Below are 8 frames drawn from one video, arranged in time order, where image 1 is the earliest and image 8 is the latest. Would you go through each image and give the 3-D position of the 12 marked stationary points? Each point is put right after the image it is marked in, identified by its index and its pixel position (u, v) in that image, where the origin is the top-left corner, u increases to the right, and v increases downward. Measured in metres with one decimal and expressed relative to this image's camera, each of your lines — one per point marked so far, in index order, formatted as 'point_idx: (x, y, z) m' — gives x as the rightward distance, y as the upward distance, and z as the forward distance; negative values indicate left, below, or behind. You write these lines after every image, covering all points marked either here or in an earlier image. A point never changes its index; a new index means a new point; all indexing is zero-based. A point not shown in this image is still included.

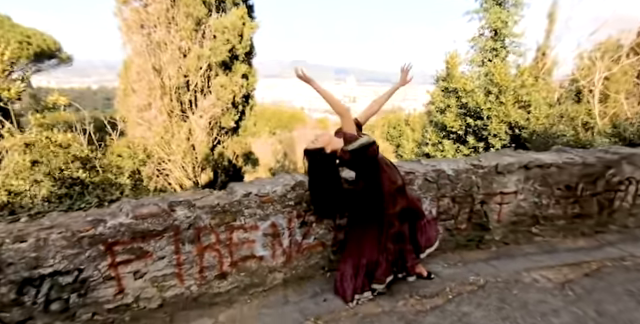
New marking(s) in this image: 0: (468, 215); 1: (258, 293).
0: (+1.1, -0.4, +2.7) m
1: (-0.4, -0.8, +2.3) m
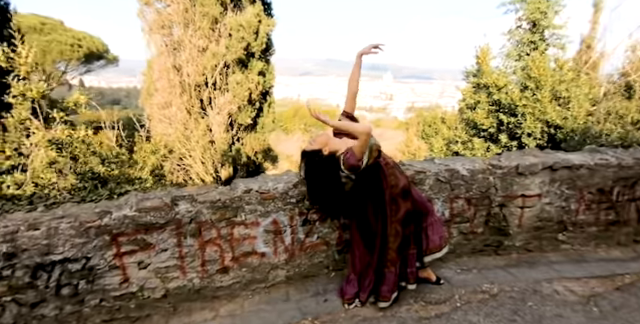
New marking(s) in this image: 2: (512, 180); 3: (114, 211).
0: (+1.2, -0.4, +2.6) m
1: (-0.4, -0.8, +2.3) m
2: (+1.3, -0.1, +2.5) m
3: (-1.1, -0.3, +1.9) m
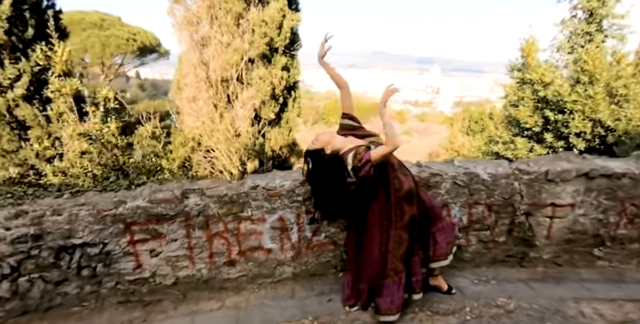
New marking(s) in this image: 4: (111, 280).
0: (+1.3, -0.4, +2.4) m
1: (-0.3, -0.8, +2.3) m
2: (+1.4, -0.2, +2.3) m
3: (-1.1, -0.2, +2.0) m
4: (-1.2, -0.7, +2.1) m
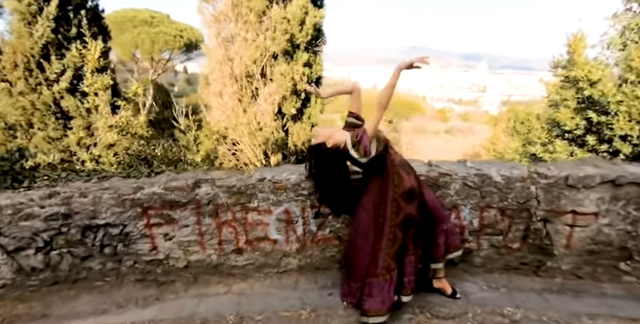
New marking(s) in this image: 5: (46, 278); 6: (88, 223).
0: (+1.3, -0.5, +2.3) m
1: (-0.3, -0.8, +2.4) m
2: (+1.4, -0.2, +2.2) m
3: (-1.1, -0.2, +2.2) m
4: (-1.2, -0.6, +2.3) m
5: (-1.7, -0.7, +2.2) m
6: (-1.4, -0.4, +2.2) m
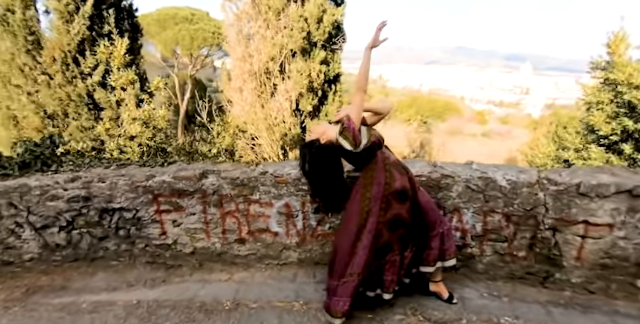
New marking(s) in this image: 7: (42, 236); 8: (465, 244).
0: (+1.3, -0.5, +2.2) m
1: (-0.3, -0.7, +2.5) m
2: (+1.4, -0.2, +2.0) m
3: (-1.1, -0.1, +2.4) m
4: (-1.2, -0.6, +2.5) m
5: (-1.7, -0.6, +2.4) m
6: (-1.4, -0.3, +2.4) m
7: (-1.8, -0.5, +2.4) m
8: (+0.9, -0.5, +2.3) m
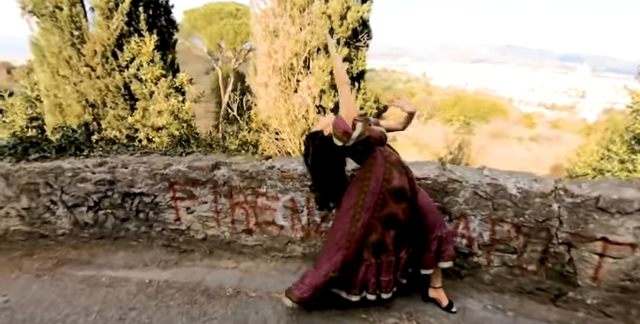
0: (+1.3, -0.5, +2.0) m
1: (-0.3, -0.7, +2.6) m
2: (+1.4, -0.3, +1.9) m
3: (-1.0, 0.0, +2.5) m
4: (-1.2, -0.5, +2.6) m
5: (-1.7, -0.5, +2.6) m
6: (-1.4, -0.2, +2.6) m
7: (-1.8, -0.4, +2.6) m
8: (+0.9, -0.6, +2.2) m
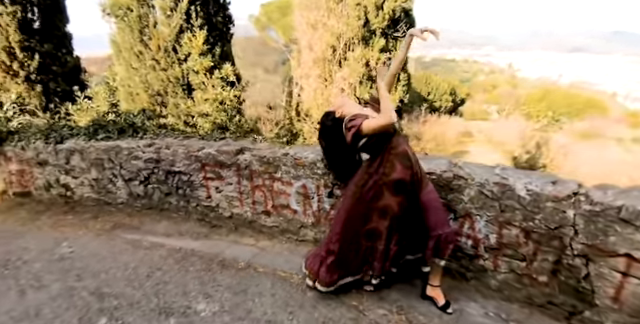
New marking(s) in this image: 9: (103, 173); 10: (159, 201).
0: (+1.2, -0.5, +1.9) m
1: (-0.2, -0.6, +2.7) m
2: (+1.3, -0.3, +1.7) m
3: (-0.9, +0.1, +2.8) m
4: (-1.0, -0.3, +3.0) m
5: (-1.5, -0.3, +3.1) m
6: (-1.2, -0.1, +2.9) m
7: (-1.6, -0.2, +3.1) m
8: (+0.9, -0.5, +2.1) m
9: (-1.9, -0.1, +3.1) m
10: (-1.4, -0.3, +3.1) m
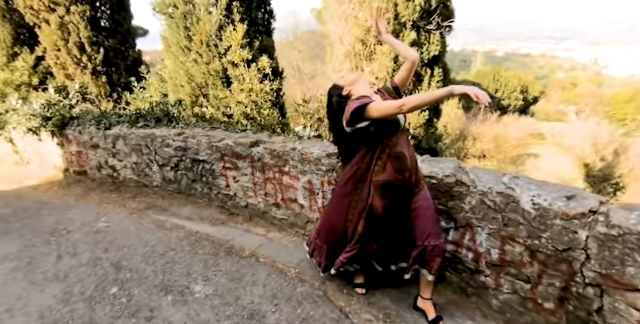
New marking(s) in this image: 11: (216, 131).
0: (+1.1, -0.6, +1.6) m
1: (-0.1, -0.5, +2.7) m
2: (+1.2, -0.4, +1.4) m
3: (-0.8, +0.2, +2.9) m
4: (-0.9, -0.2, +3.1) m
5: (-1.3, -0.2, +3.3) m
6: (-1.1, 0.0, +3.1) m
7: (-1.5, -0.1, +3.3) m
8: (+0.8, -0.6, +1.9) m
9: (-1.7, 0.0, +3.4) m
10: (-1.2, -0.2, +3.3) m
11: (-0.9, +0.3, +3.2) m
